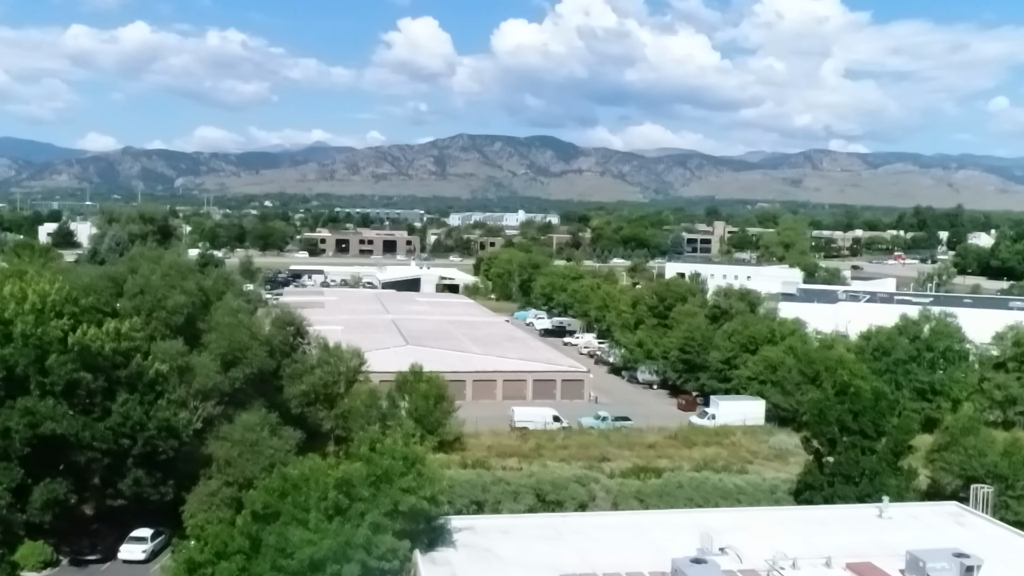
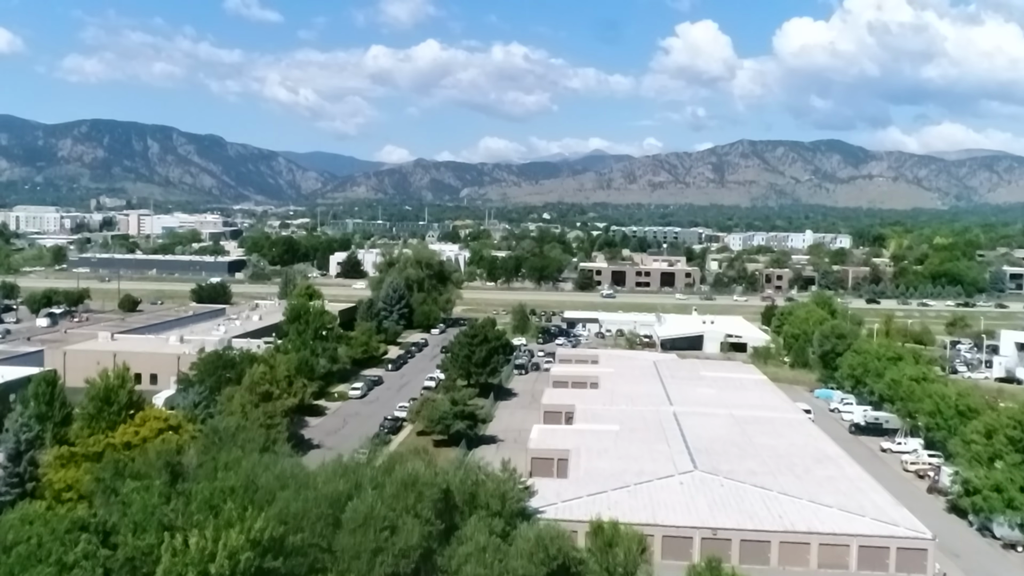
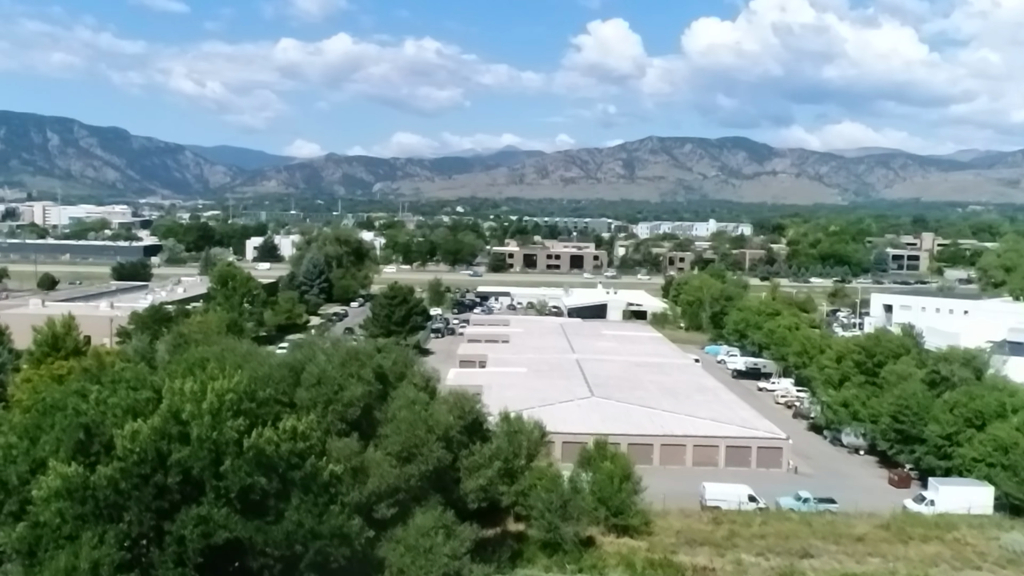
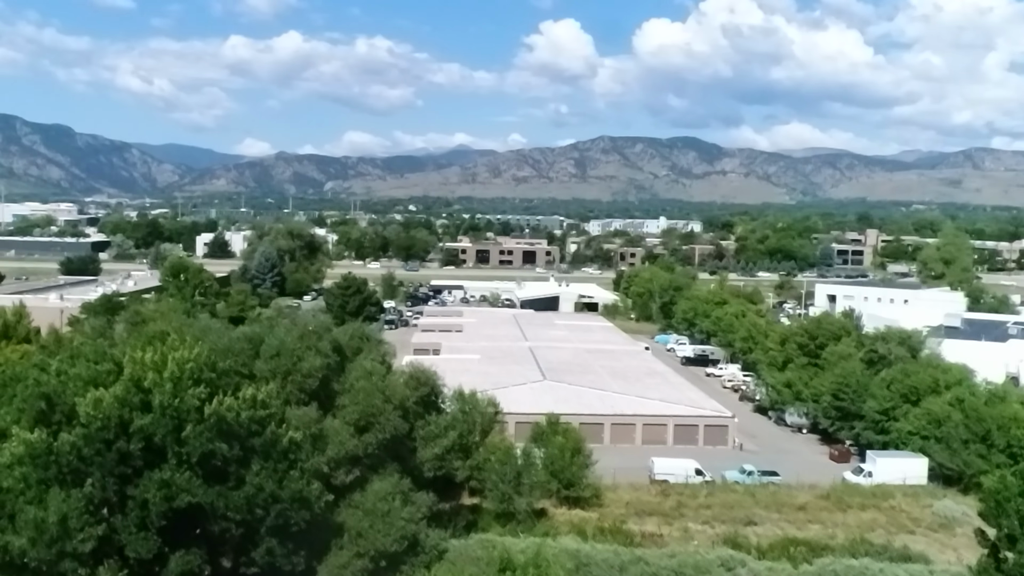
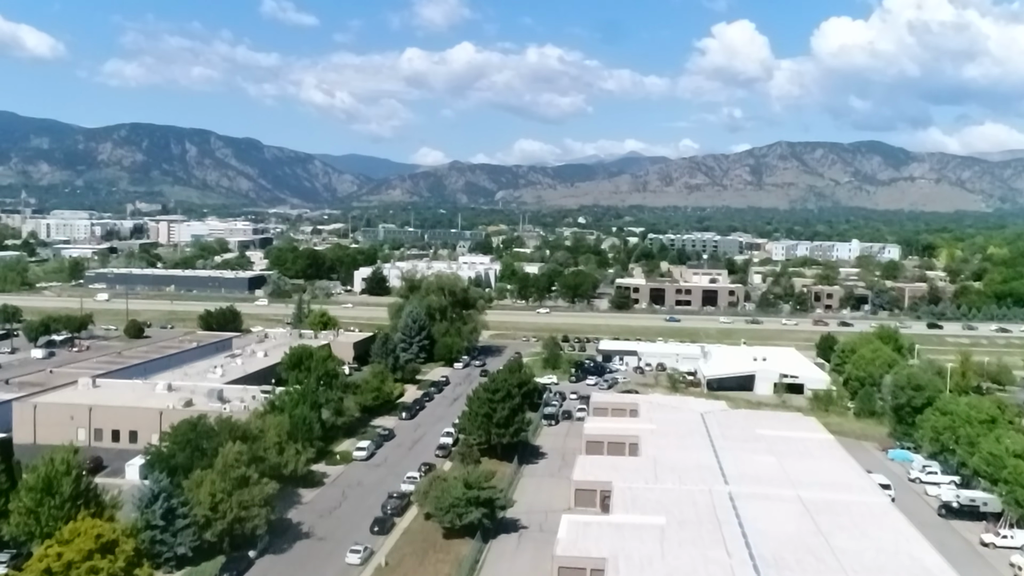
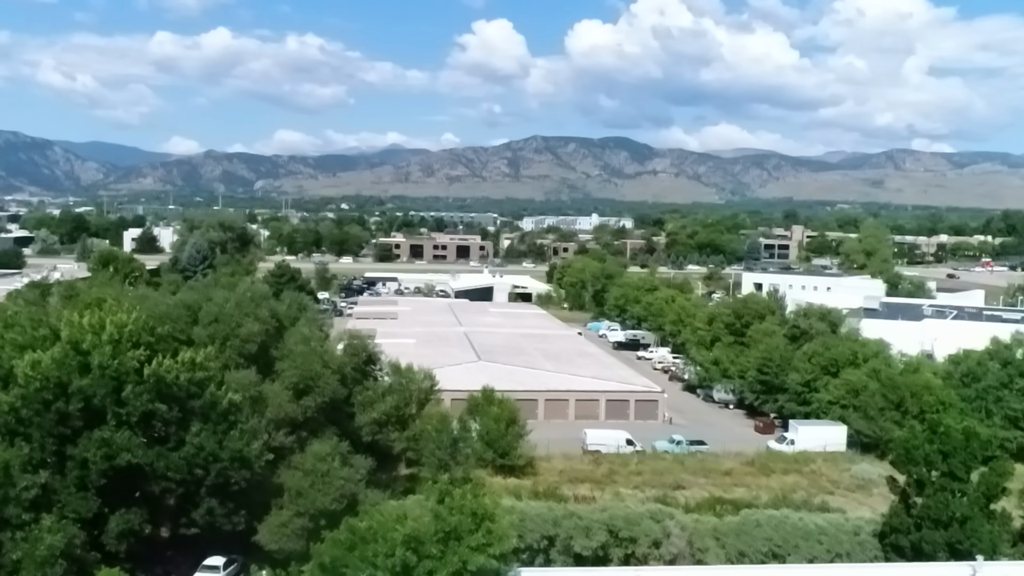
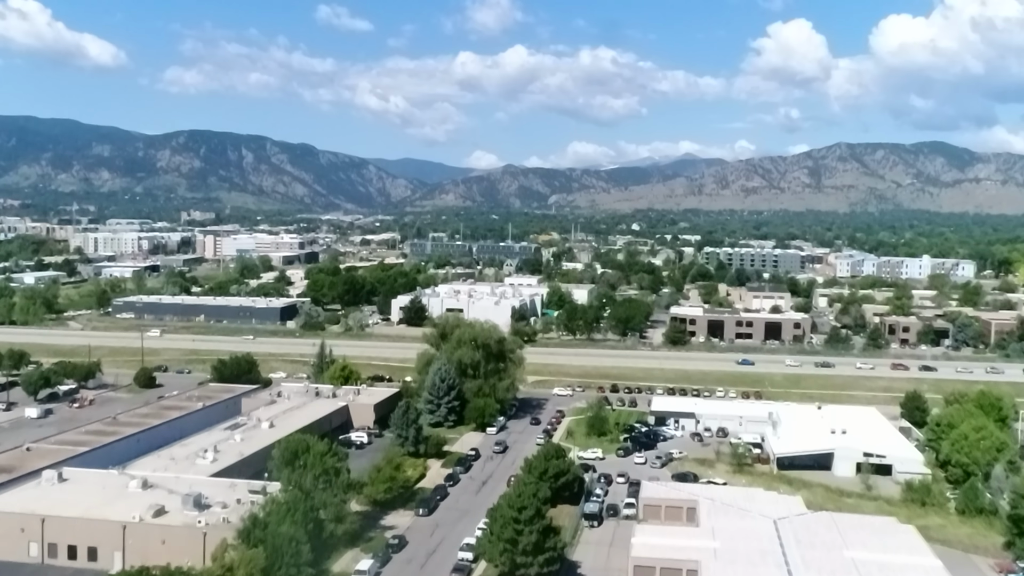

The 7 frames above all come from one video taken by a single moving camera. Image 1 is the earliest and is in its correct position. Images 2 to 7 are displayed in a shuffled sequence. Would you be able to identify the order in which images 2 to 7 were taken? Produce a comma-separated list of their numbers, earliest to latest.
6, 4, 3, 2, 5, 7
